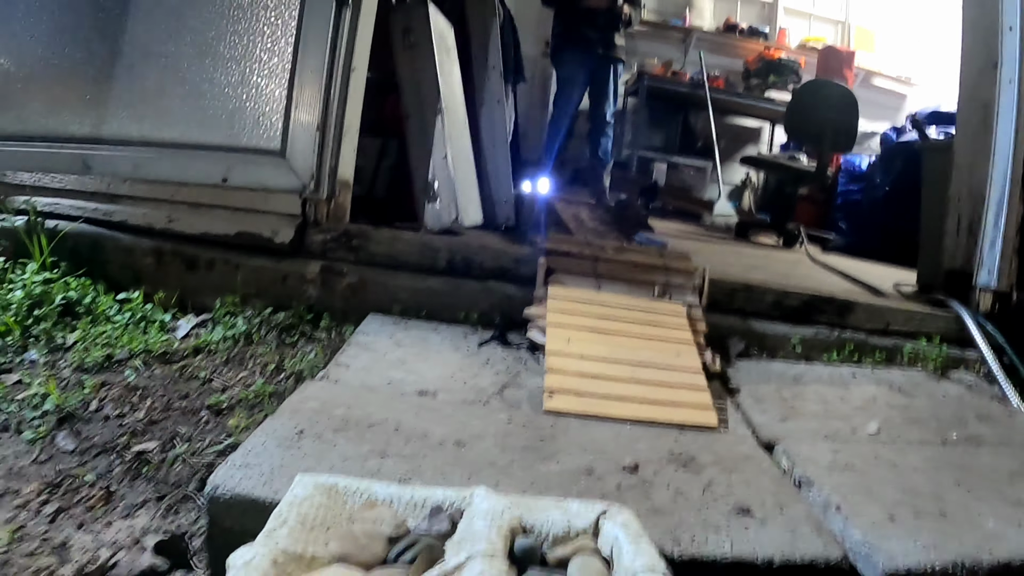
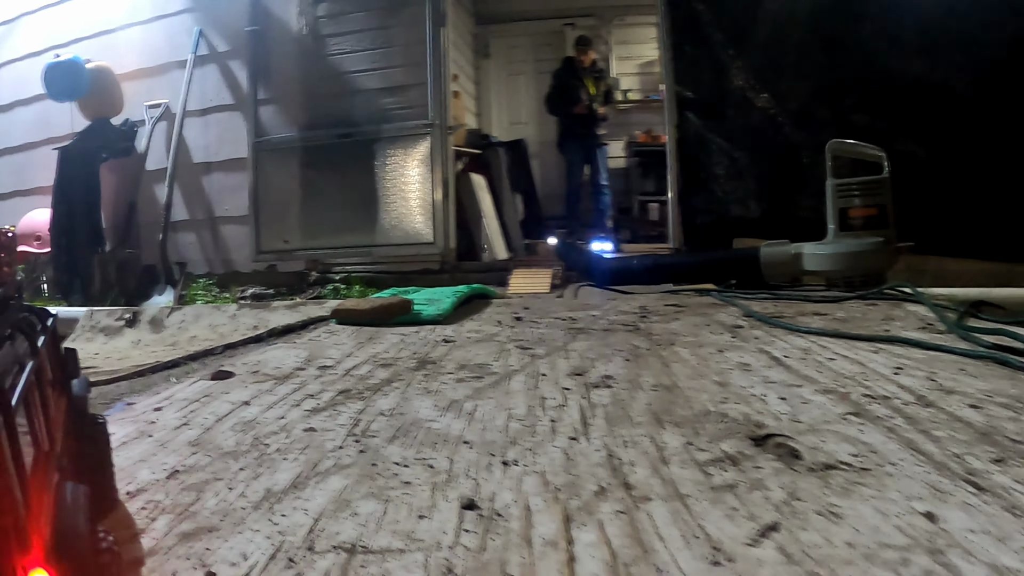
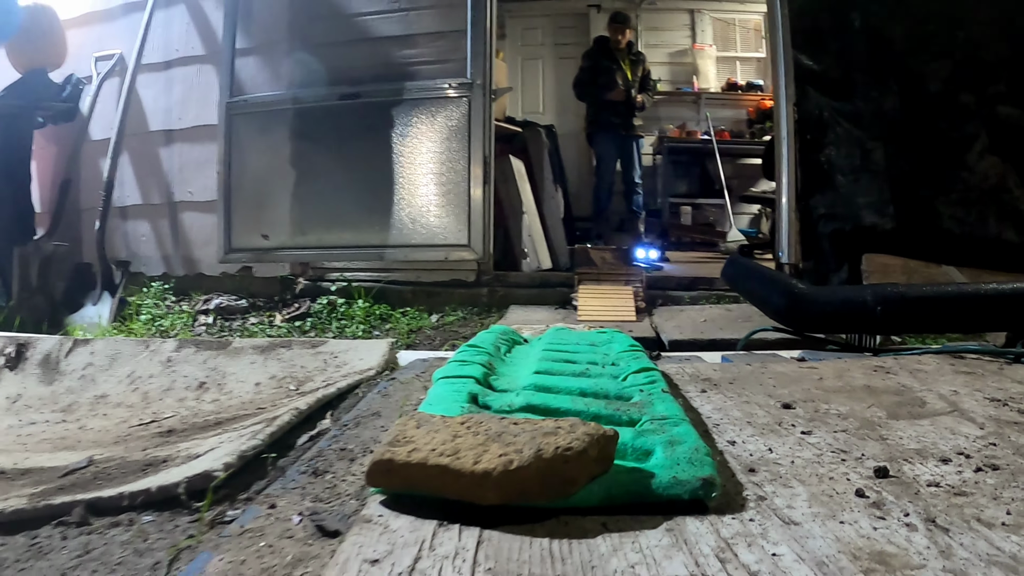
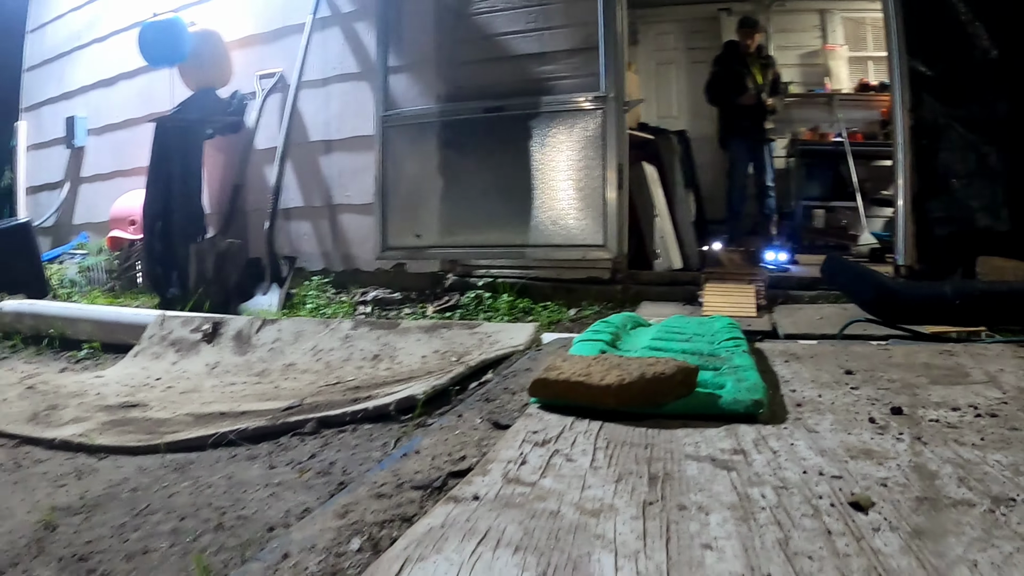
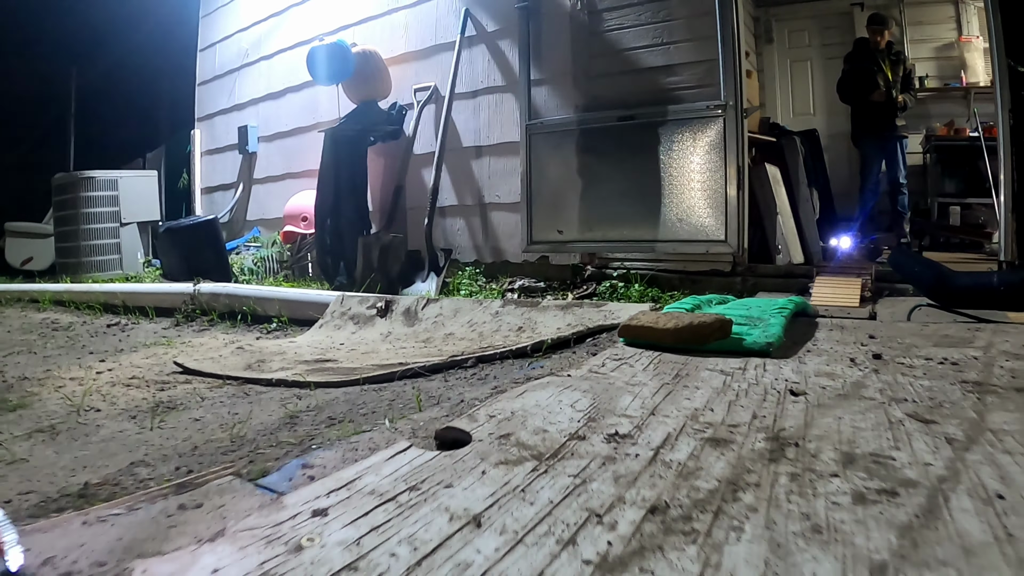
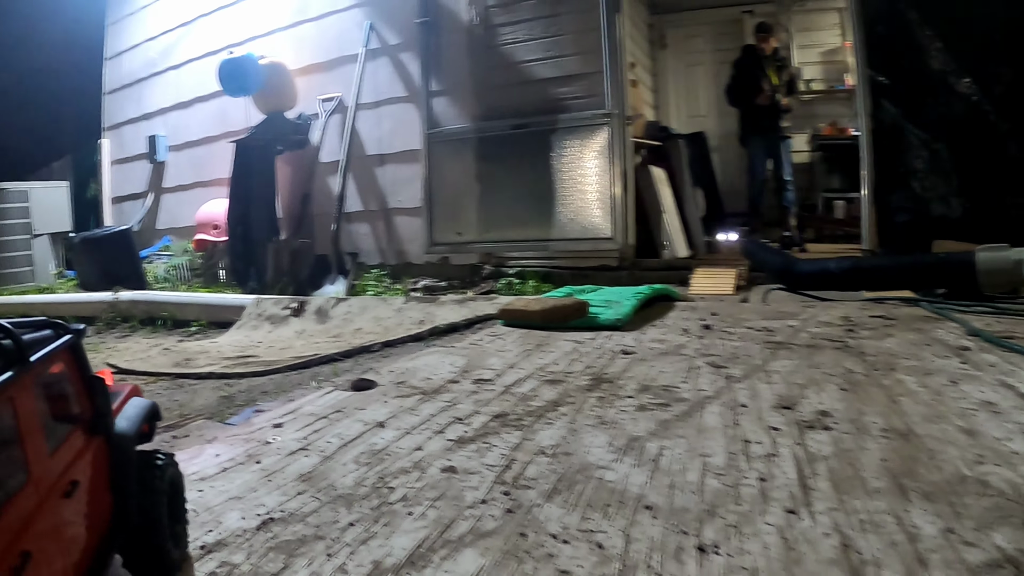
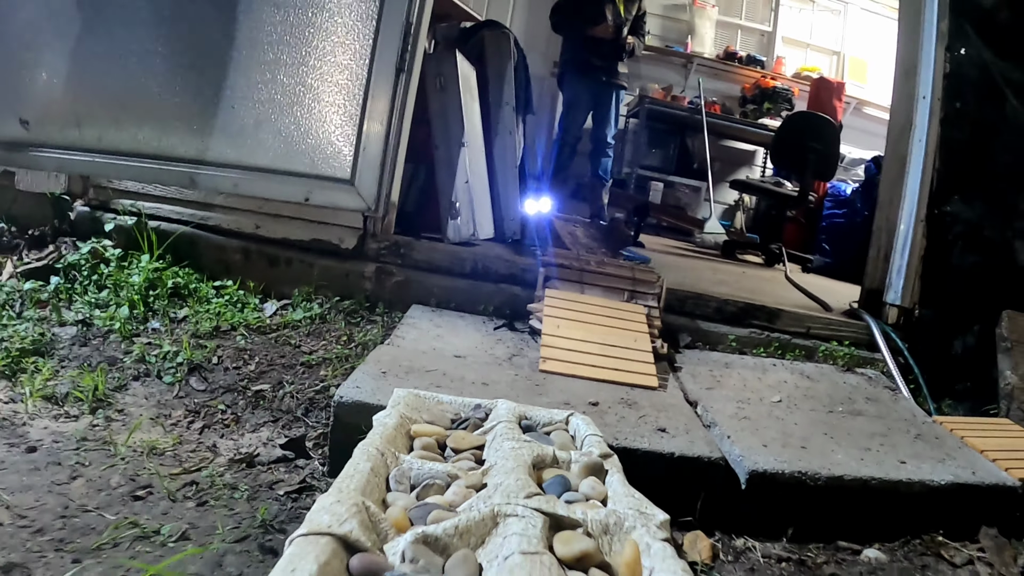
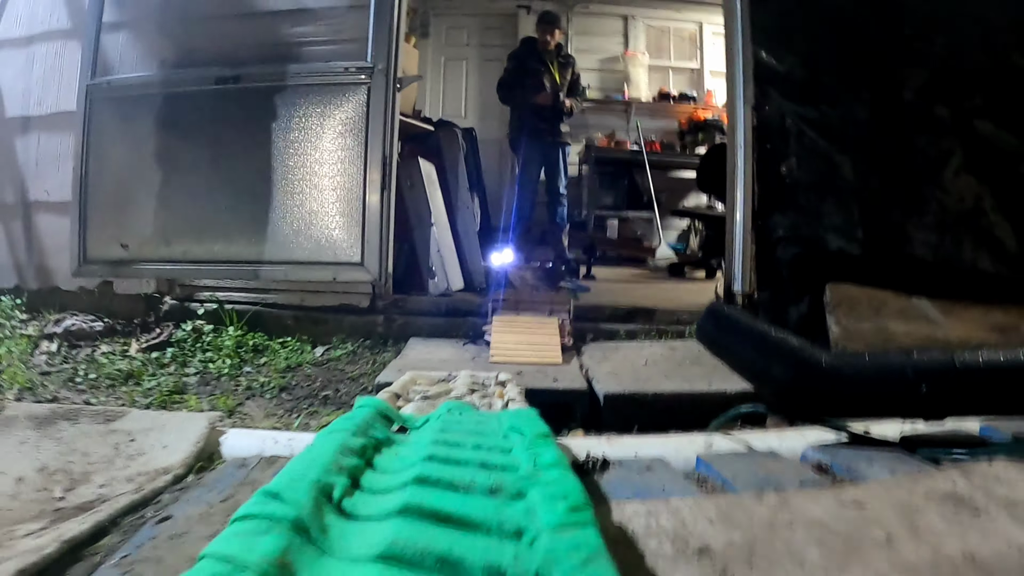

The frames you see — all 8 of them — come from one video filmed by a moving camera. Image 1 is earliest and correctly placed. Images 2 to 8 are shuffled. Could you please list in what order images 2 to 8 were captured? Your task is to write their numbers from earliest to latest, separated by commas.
7, 8, 3, 4, 5, 6, 2
